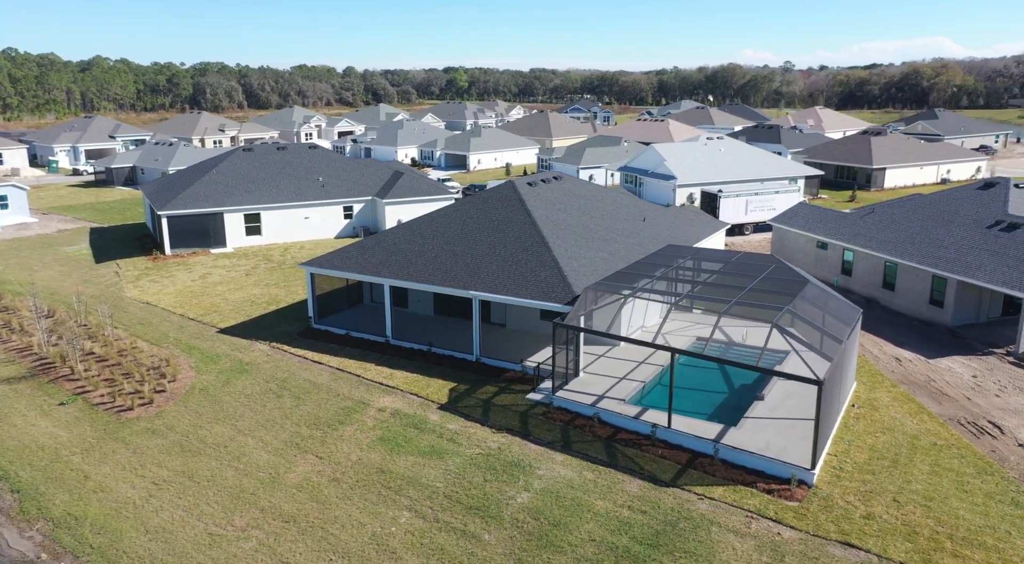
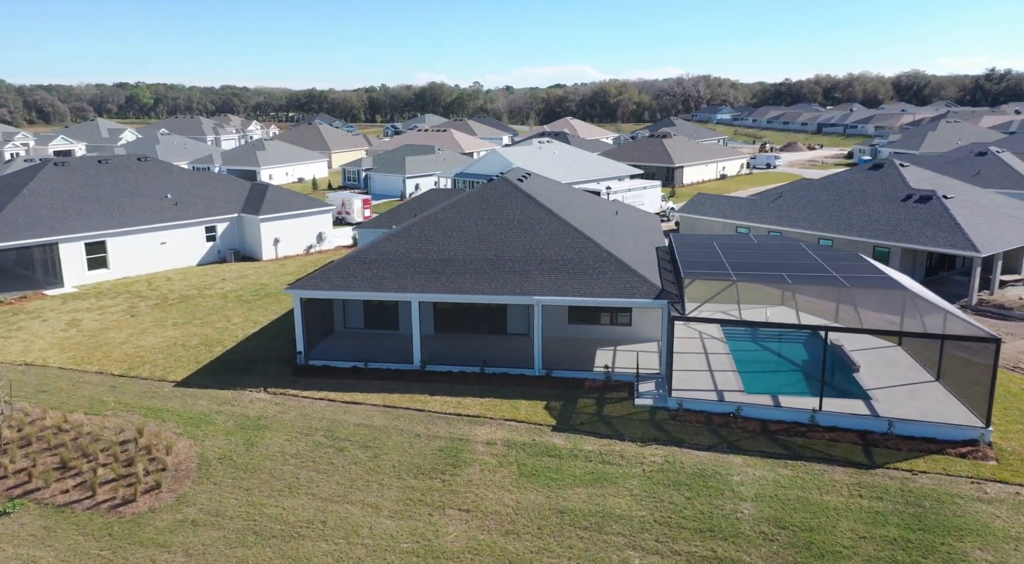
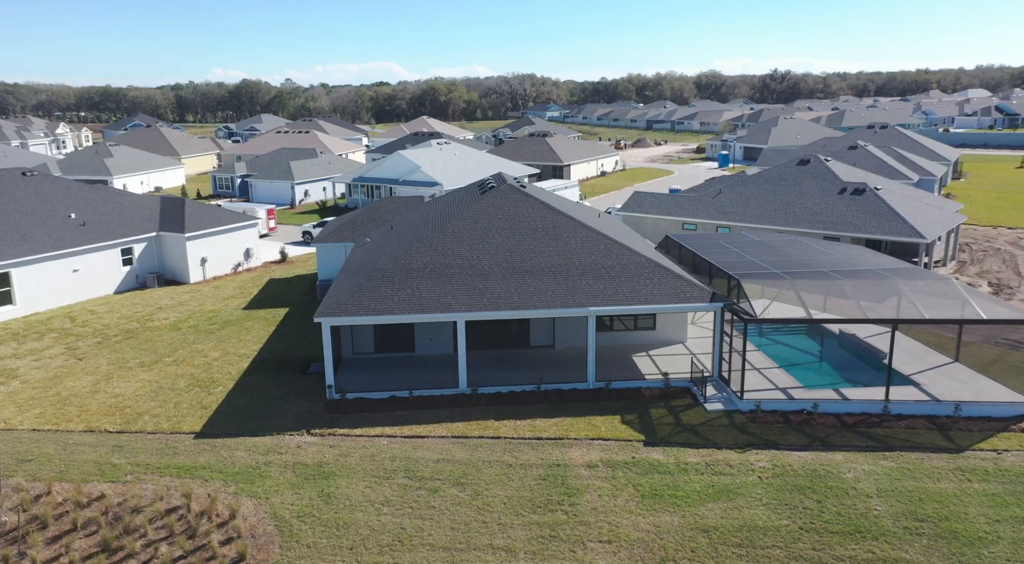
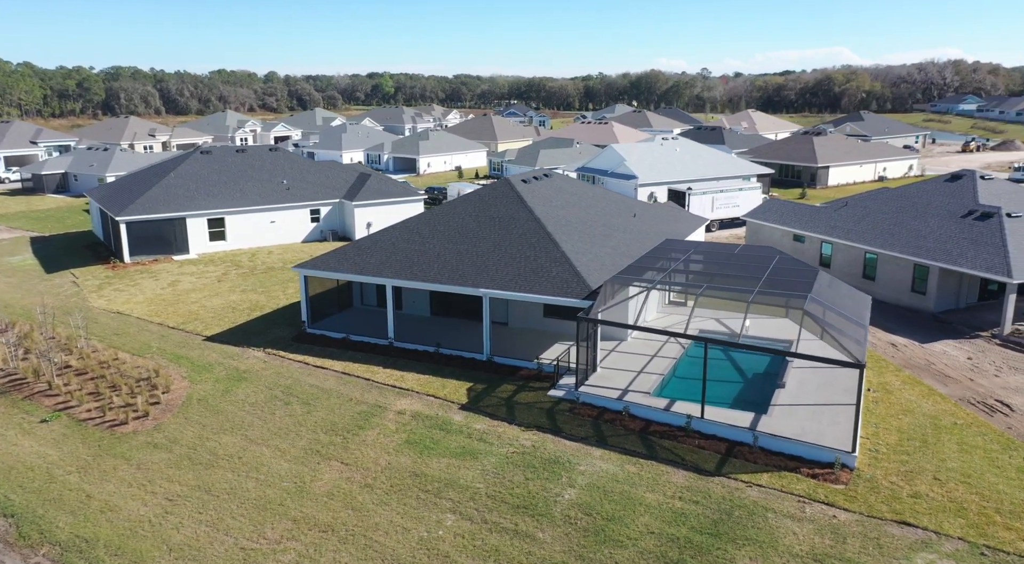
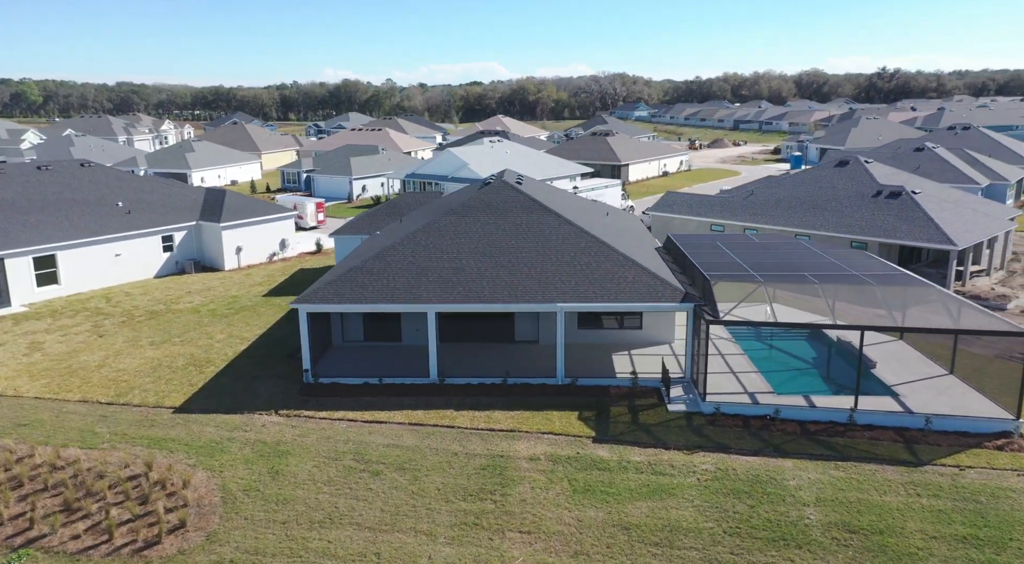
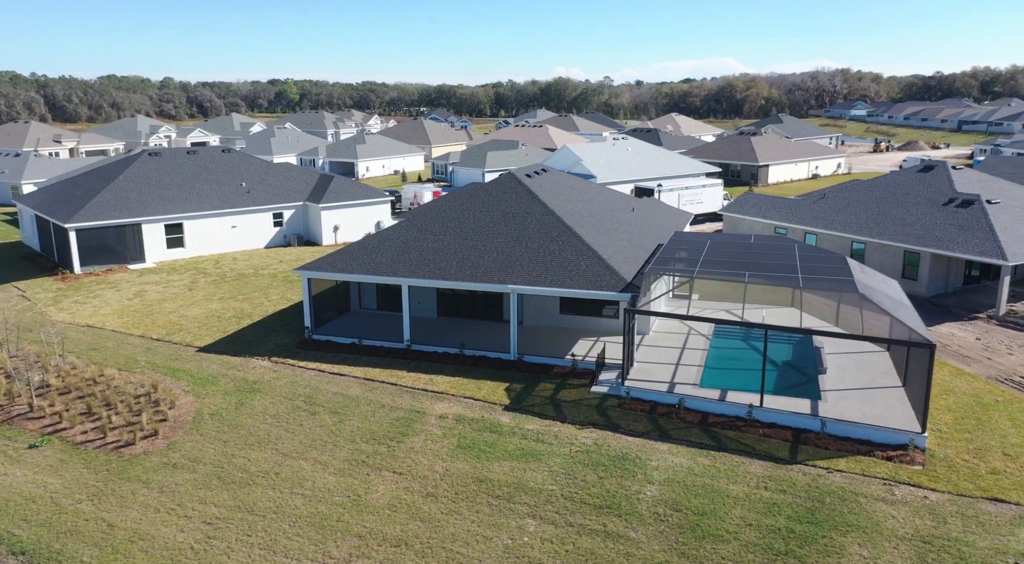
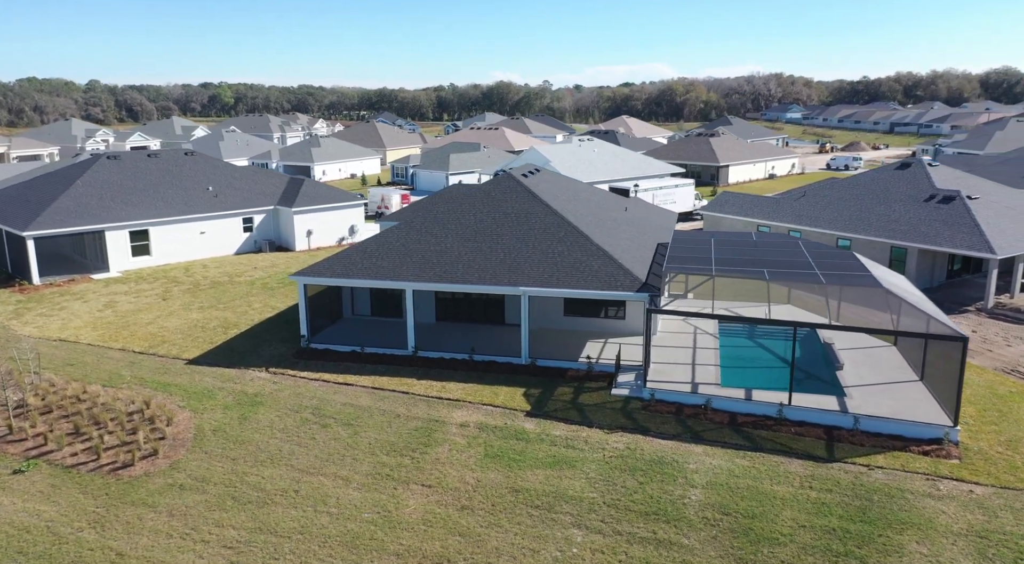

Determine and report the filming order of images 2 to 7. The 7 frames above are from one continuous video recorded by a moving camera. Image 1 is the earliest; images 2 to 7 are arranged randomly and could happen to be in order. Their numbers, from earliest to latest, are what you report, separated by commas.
4, 6, 7, 2, 5, 3
